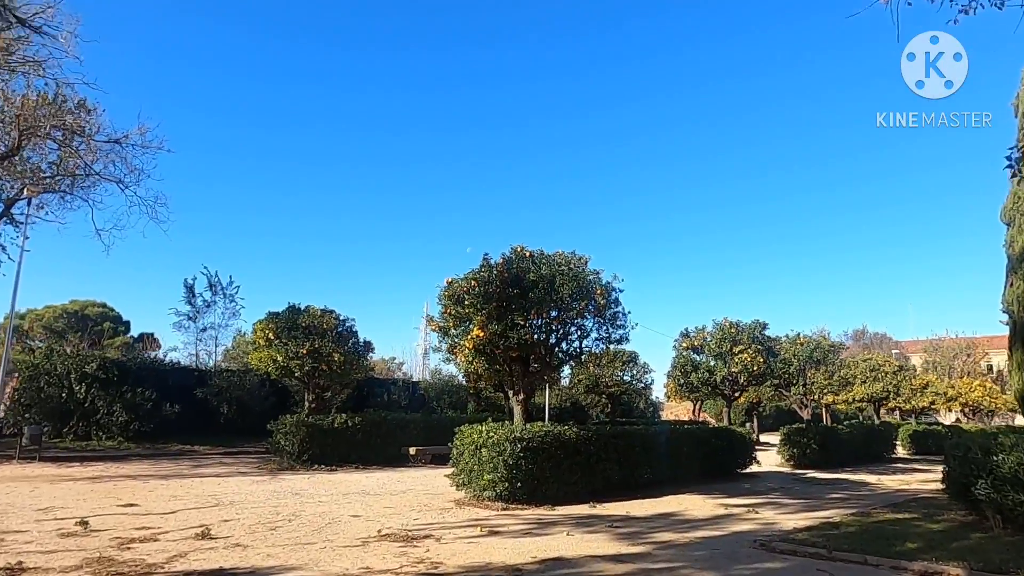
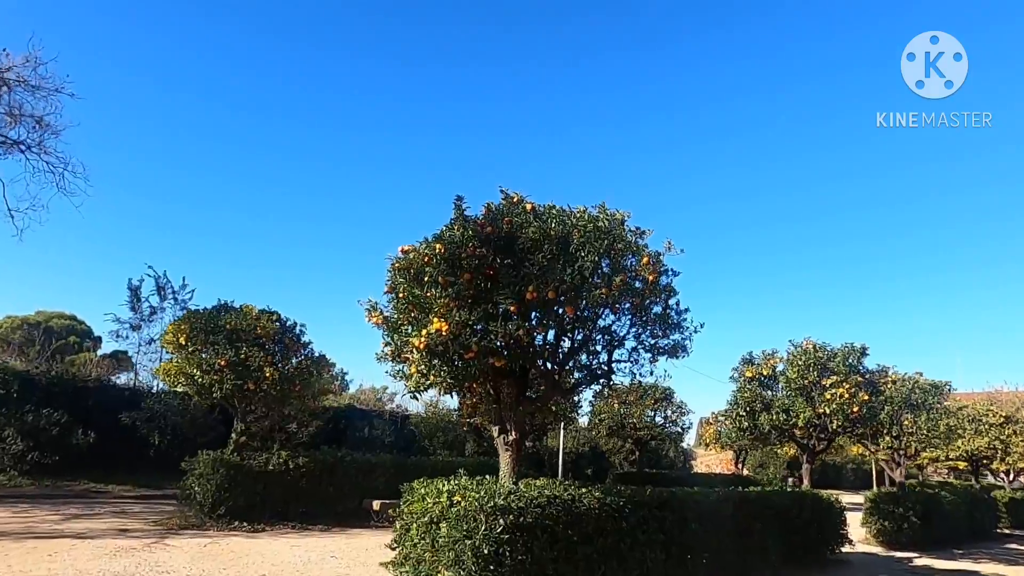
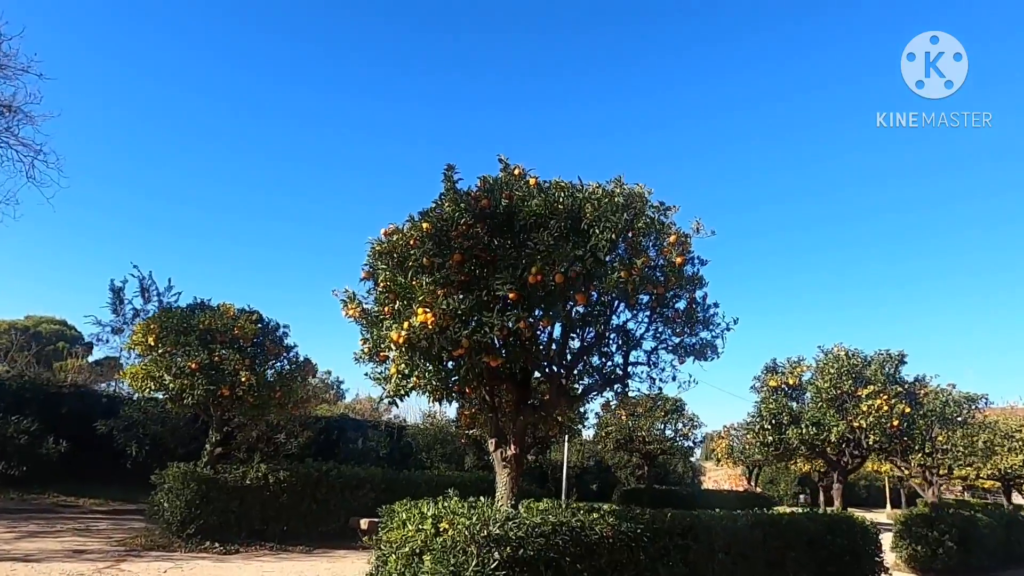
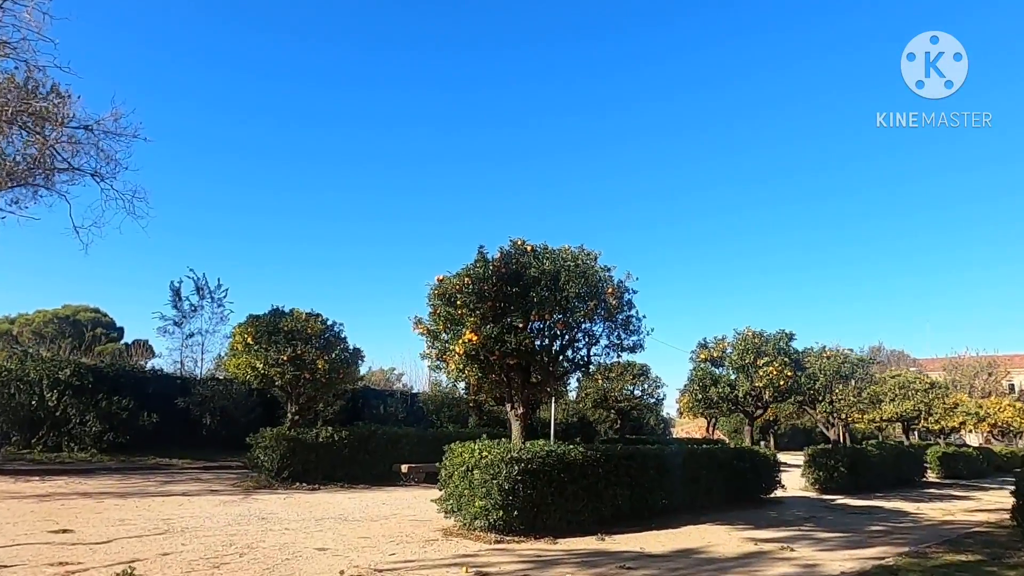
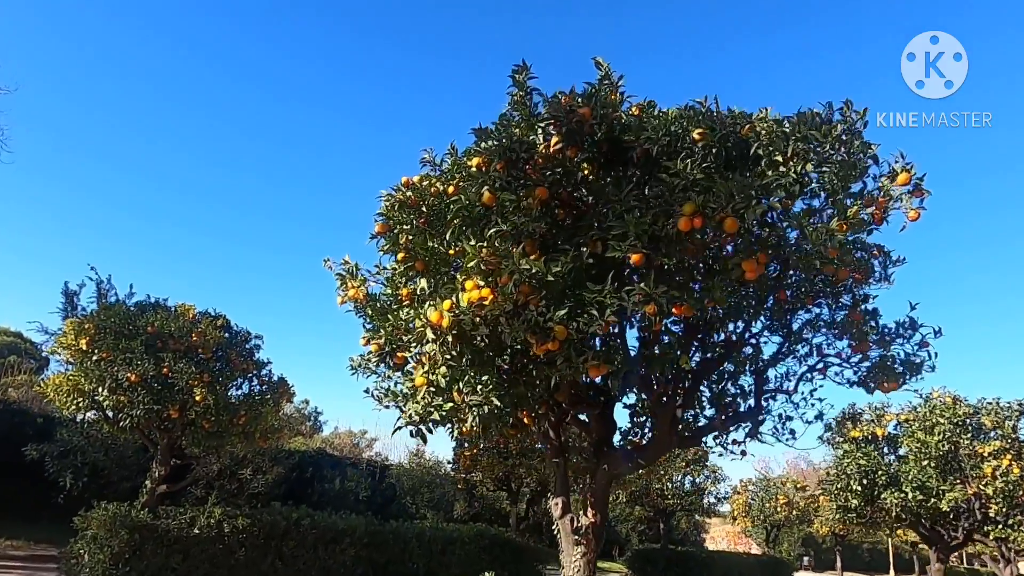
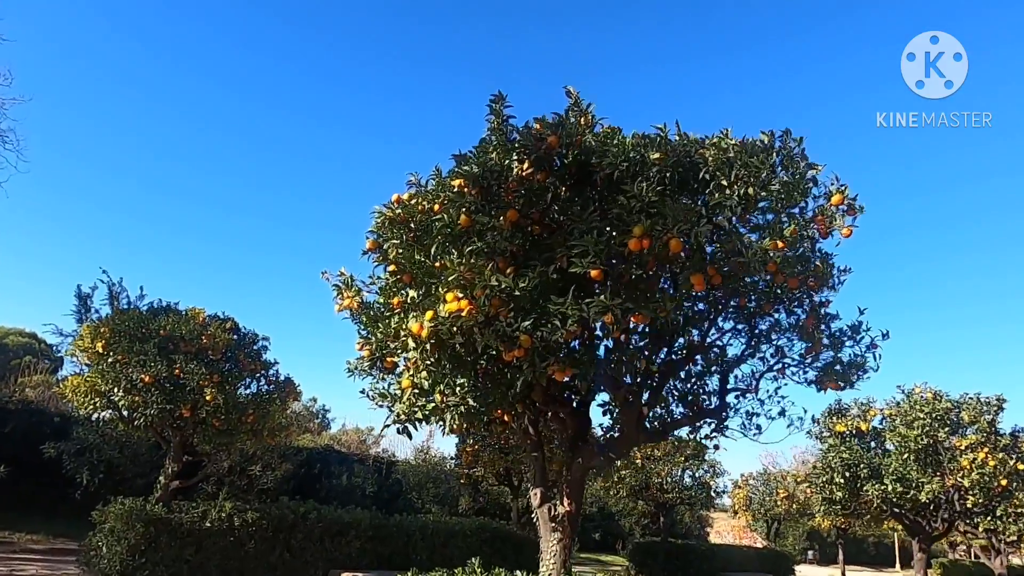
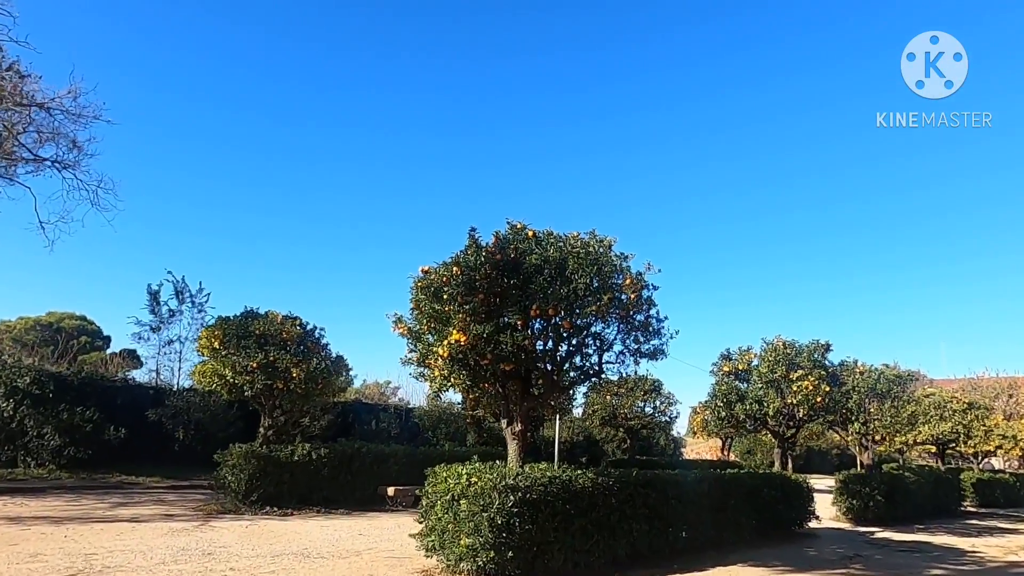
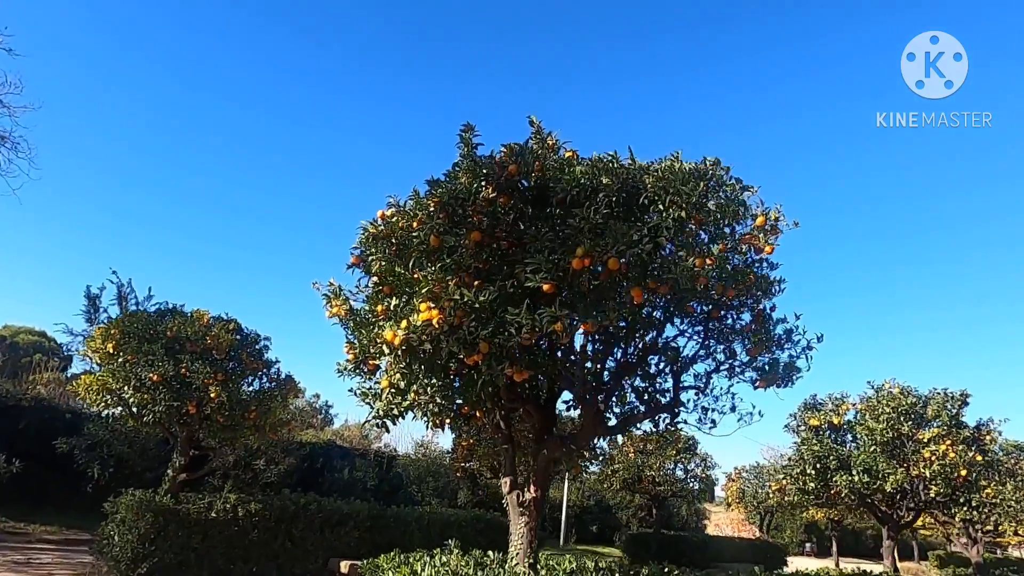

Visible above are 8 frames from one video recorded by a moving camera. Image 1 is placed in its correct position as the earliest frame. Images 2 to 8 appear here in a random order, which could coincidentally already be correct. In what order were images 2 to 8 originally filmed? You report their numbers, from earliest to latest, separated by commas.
4, 7, 2, 3, 8, 6, 5
